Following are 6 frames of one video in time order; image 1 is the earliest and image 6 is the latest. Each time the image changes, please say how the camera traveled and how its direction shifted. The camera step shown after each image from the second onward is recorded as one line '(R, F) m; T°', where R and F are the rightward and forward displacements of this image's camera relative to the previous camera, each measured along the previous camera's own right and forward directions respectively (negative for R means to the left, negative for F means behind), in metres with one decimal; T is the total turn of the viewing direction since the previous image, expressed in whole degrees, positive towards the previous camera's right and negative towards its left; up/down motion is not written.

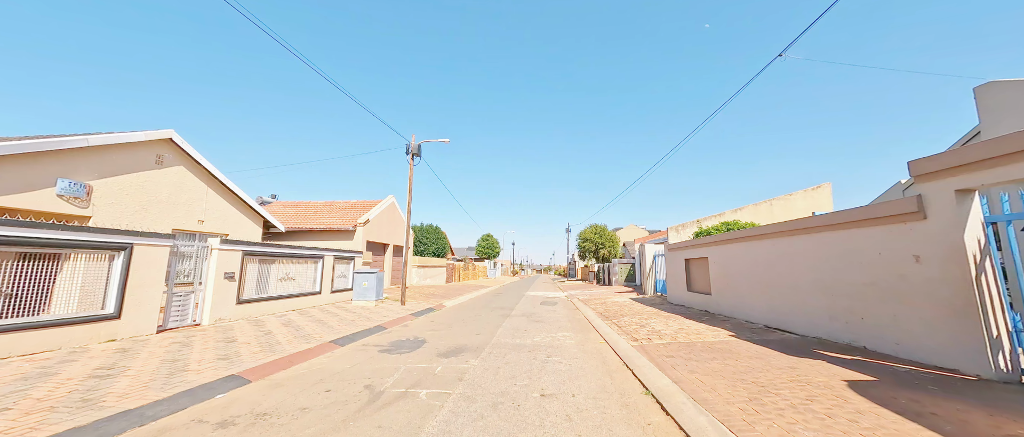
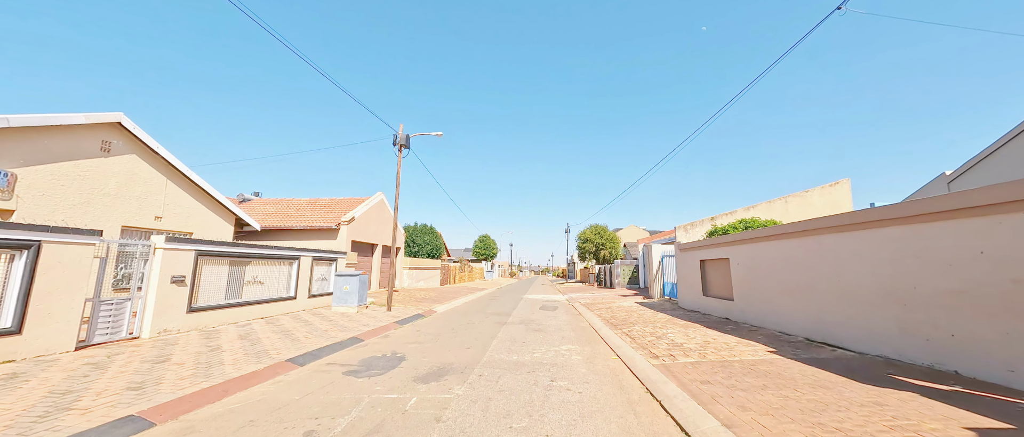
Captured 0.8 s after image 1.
(0.0, +1.1) m; 0°
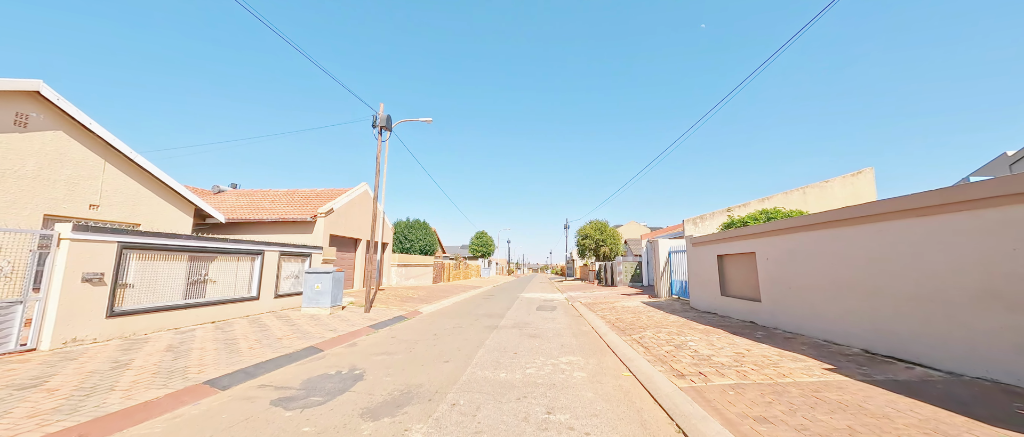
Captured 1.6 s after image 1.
(+0.2, +1.2) m; 0°
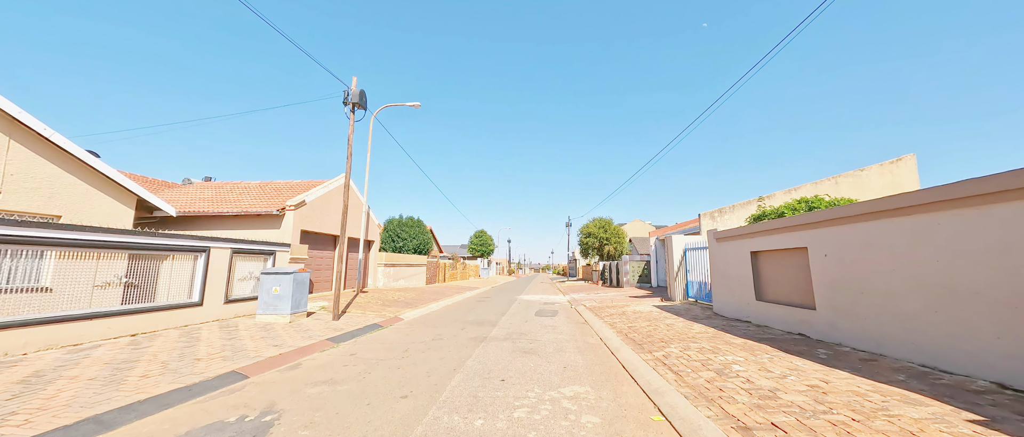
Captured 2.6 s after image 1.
(+0.2, +1.5) m; 0°
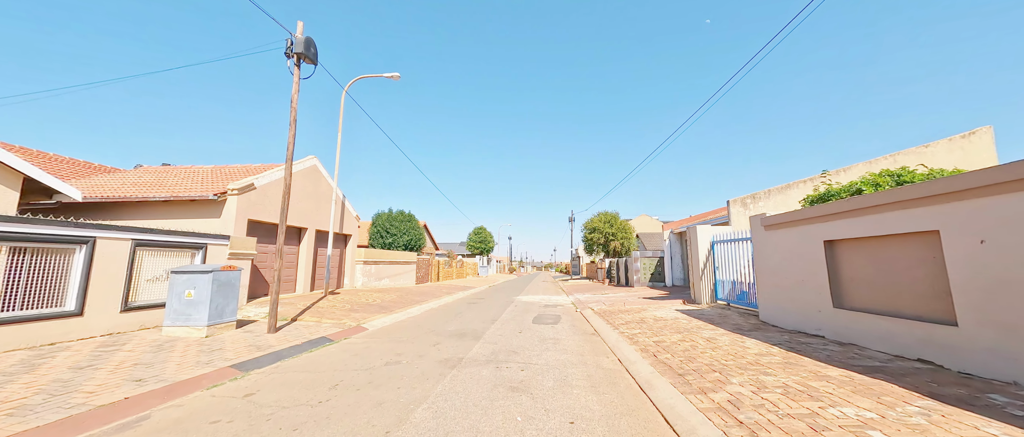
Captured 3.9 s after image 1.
(+0.3, +2.0) m; 0°
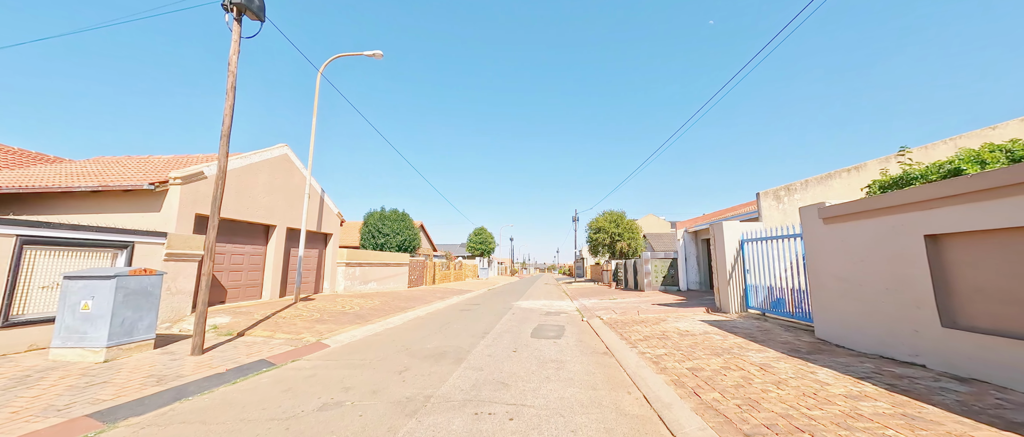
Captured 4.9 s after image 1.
(+0.2, +1.4) m; -1°
